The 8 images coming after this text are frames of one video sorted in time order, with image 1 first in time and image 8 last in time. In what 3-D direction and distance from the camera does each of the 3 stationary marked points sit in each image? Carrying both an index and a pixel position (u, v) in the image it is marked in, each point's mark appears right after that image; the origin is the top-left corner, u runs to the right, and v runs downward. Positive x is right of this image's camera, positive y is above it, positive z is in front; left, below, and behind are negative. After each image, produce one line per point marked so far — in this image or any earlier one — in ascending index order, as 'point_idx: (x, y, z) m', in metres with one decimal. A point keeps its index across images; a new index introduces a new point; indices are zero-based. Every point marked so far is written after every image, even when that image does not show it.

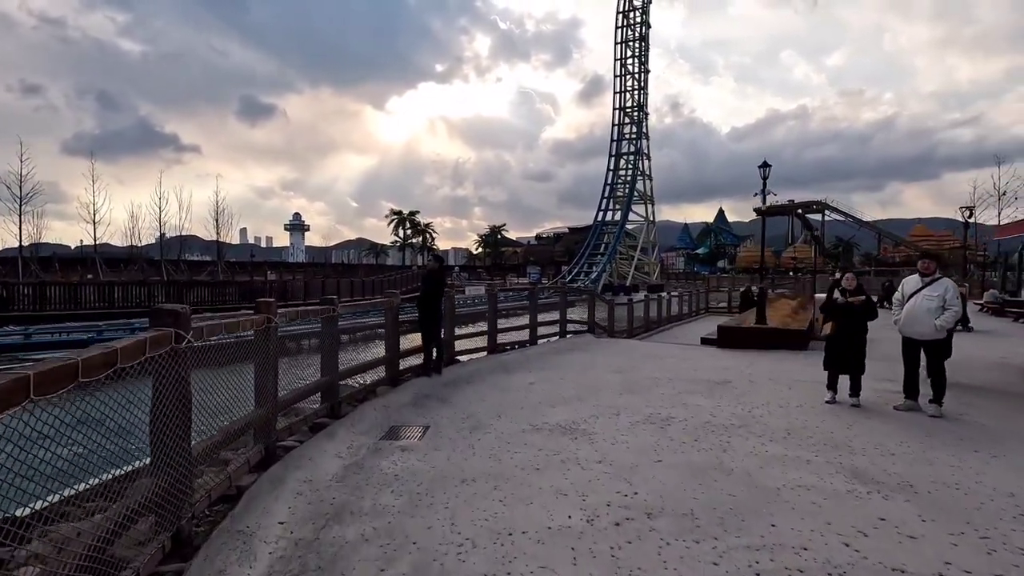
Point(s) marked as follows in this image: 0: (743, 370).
0: (+4.2, -1.5, +9.6) m
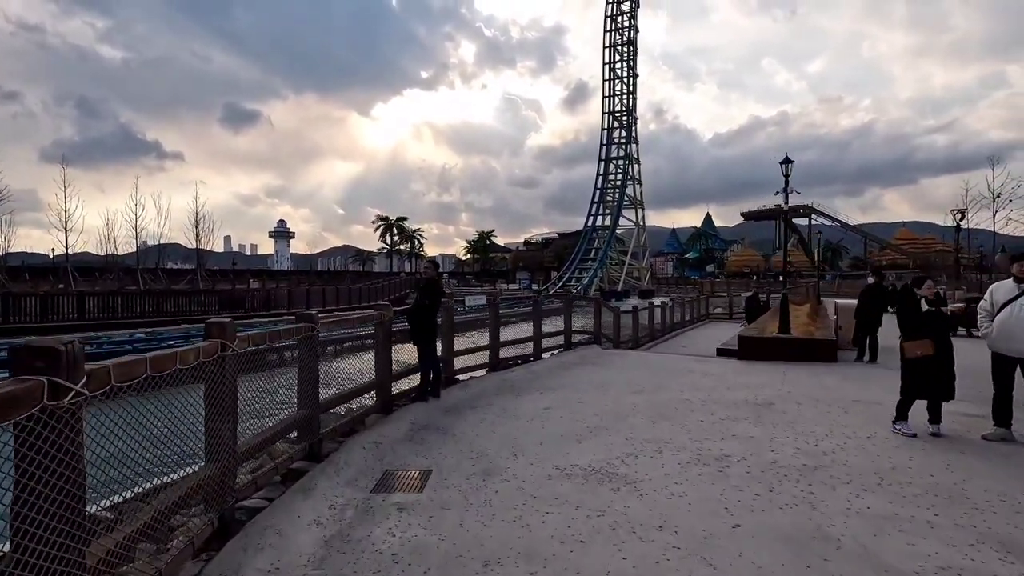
0: (+4.3, -1.6, +8.5) m
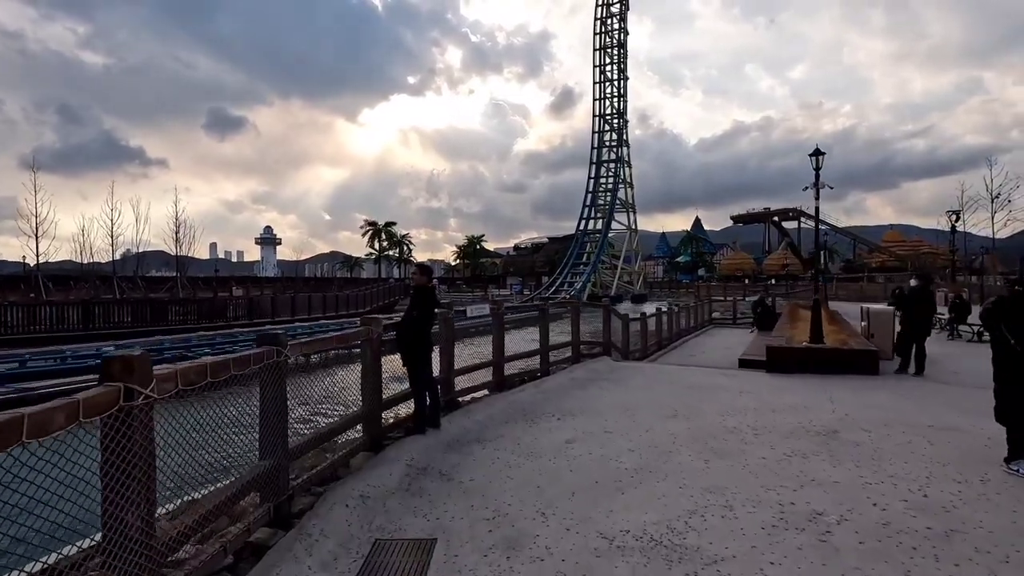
0: (+4.4, -1.7, +7.3) m
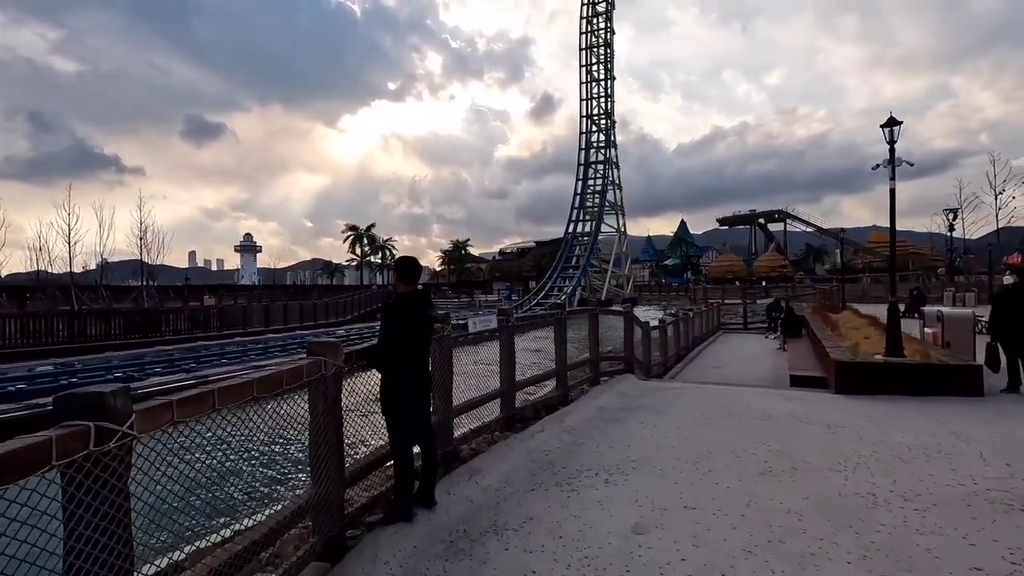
0: (+4.7, -1.7, +5.2) m
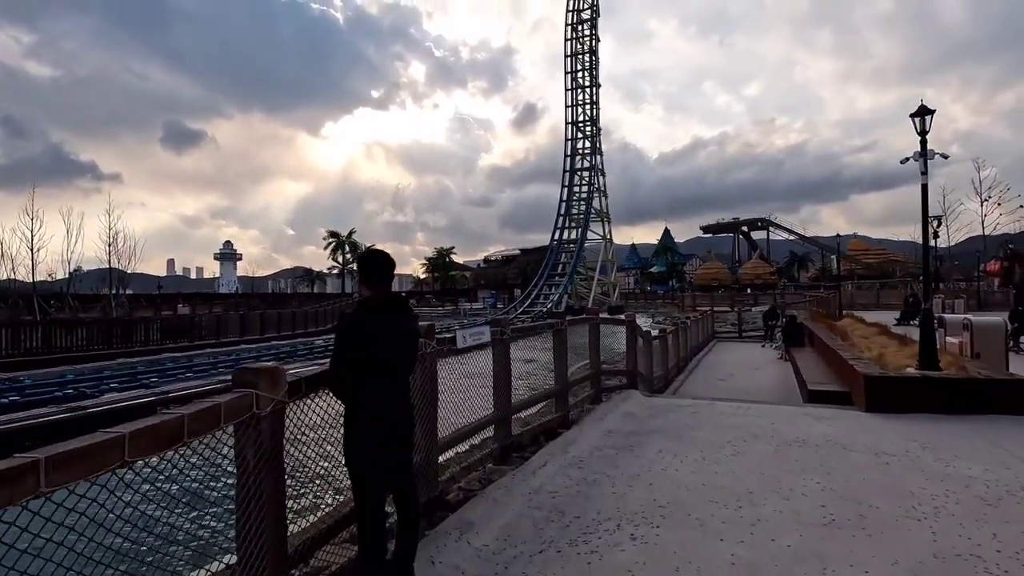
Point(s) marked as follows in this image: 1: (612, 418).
0: (+4.7, -1.7, +4.2) m
1: (+1.4, -1.9, +7.6) m
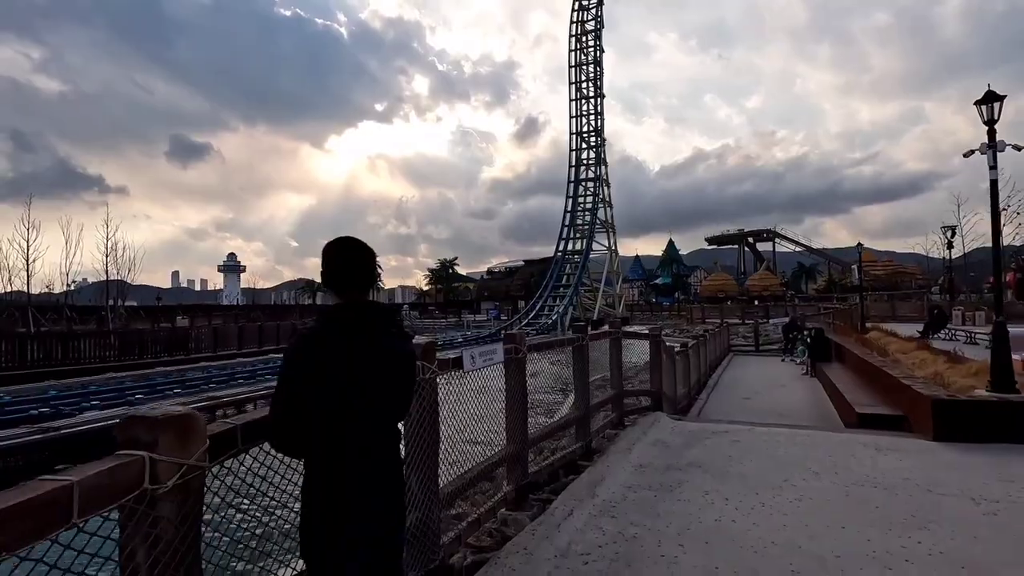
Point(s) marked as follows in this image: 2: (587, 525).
0: (+4.8, -1.8, +3.2) m
1: (+1.6, -2.0, +6.6) m
2: (+0.6, -1.9, +4.2) m
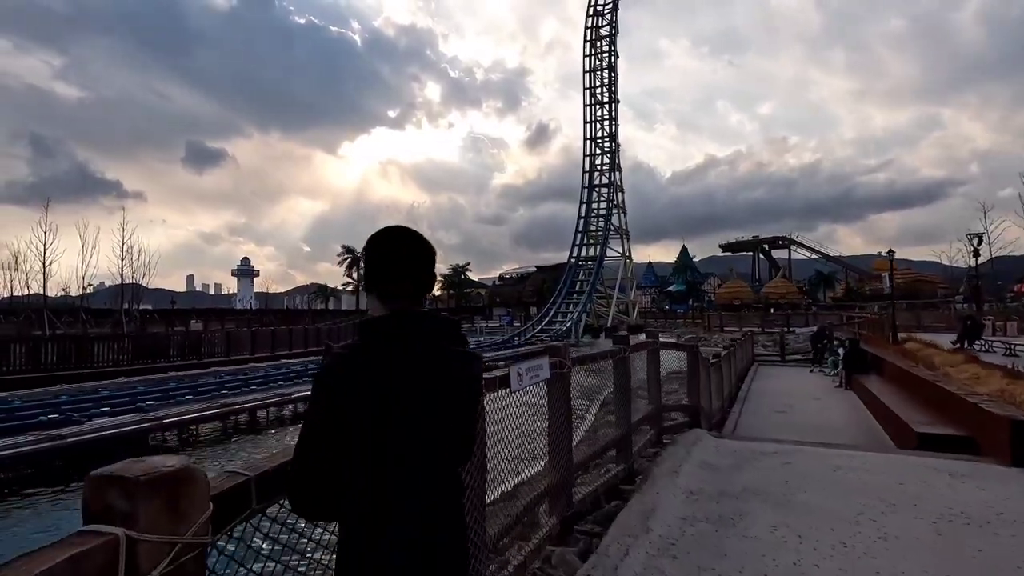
0: (+5.2, -1.8, +2.6) m
1: (+2.0, -2.1, +6.0) m
2: (+0.9, -2.0, +3.7) m
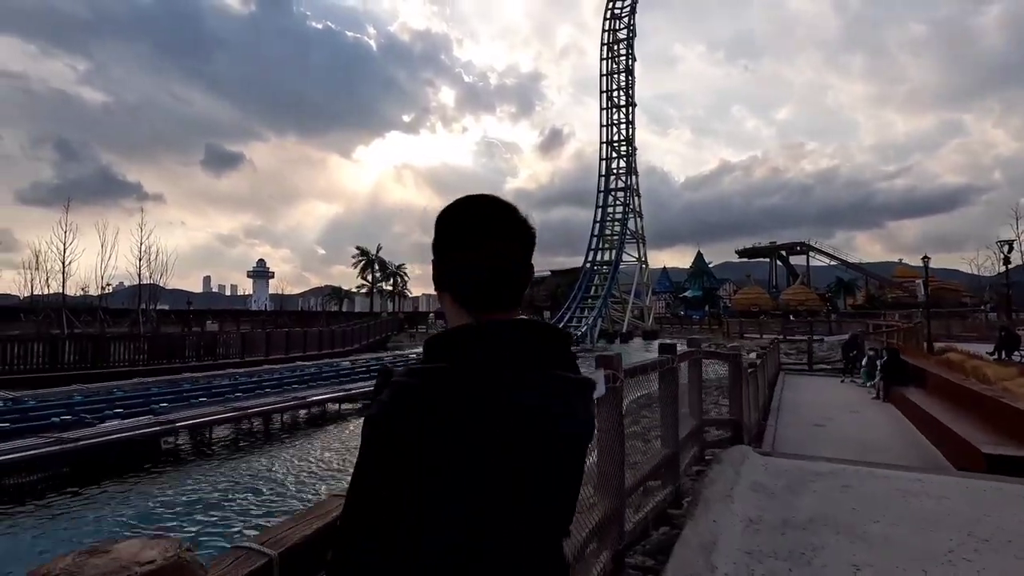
0: (+5.5, -1.9, +1.9) m
1: (+2.3, -2.1, +5.4) m
2: (+1.2, -2.0, +3.2) m
